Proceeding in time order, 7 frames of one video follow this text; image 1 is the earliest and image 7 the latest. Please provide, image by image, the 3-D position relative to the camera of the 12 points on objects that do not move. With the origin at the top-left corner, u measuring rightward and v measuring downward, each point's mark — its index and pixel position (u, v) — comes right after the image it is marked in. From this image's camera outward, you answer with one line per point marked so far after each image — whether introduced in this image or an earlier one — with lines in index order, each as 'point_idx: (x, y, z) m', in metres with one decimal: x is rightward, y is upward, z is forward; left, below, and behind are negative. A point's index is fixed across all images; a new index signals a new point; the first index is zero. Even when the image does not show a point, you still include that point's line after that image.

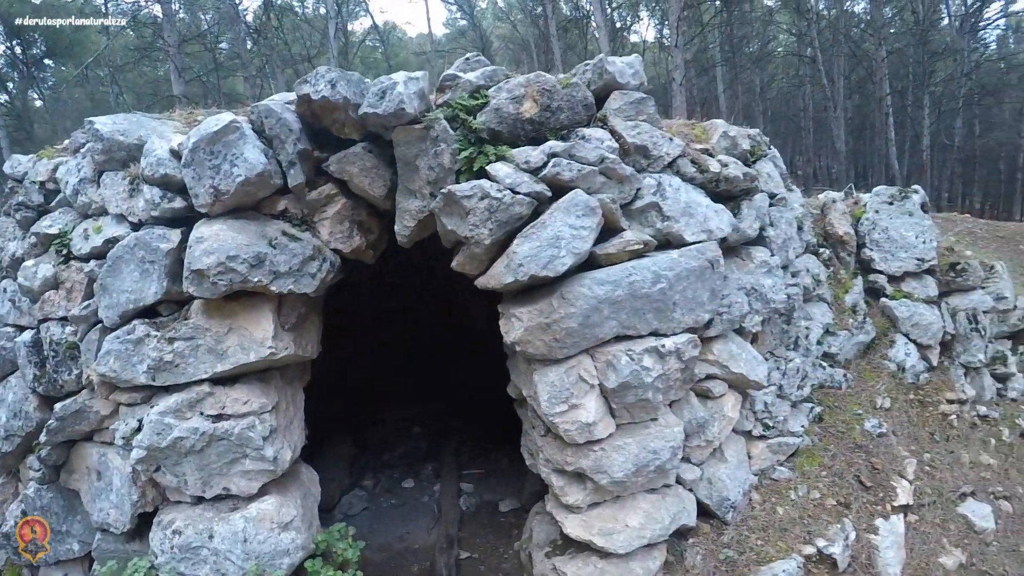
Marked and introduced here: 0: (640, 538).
0: (+0.5, -1.0, +3.5) m
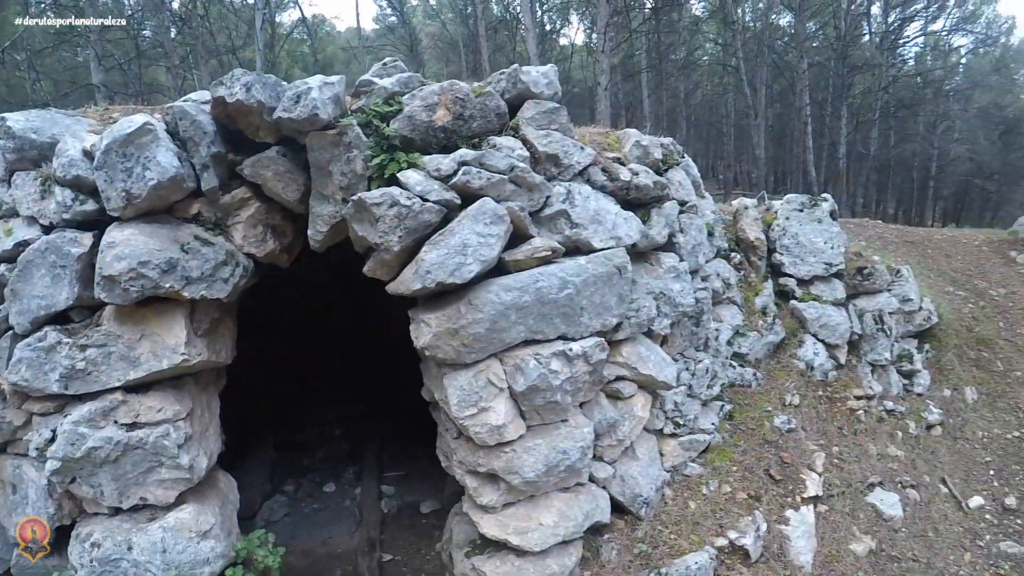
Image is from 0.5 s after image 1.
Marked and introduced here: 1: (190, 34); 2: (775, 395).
0: (+0.2, -1.1, +3.6) m
1: (-5.4, +4.4, +14.3) m
2: (+1.5, -0.6, +4.8) m
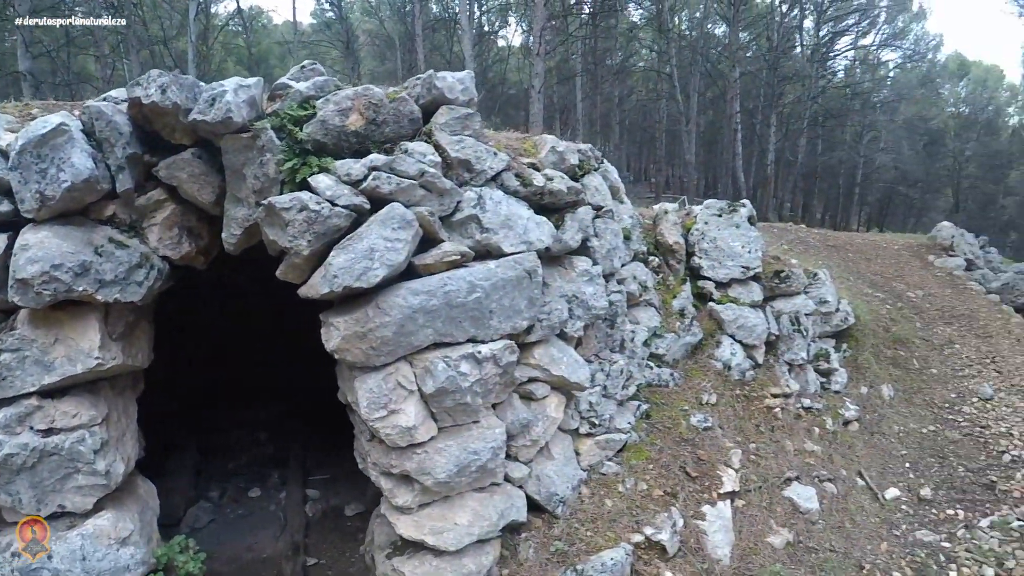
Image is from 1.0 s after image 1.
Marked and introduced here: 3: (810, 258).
0: (-0.2, -1.1, +3.6) m
1: (-6.5, +4.3, +13.9) m
2: (+1.0, -0.6, +4.9) m
3: (+3.3, +0.3, +9.1) m
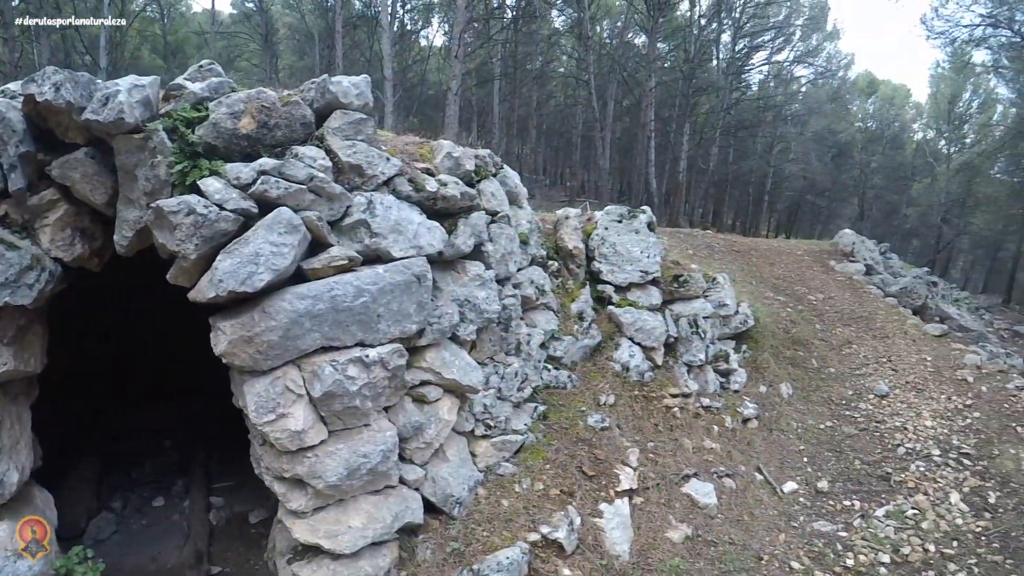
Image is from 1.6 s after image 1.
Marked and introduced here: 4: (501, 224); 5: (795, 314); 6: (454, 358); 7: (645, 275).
0: (-0.6, -1.1, +3.7) m
1: (-7.8, +4.3, +13.4) m
2: (+0.5, -0.6, +5.0) m
3: (+2.3, +0.3, +9.4) m
4: (-0.1, +0.3, +4.6) m
5: (+2.9, -0.3, +8.7) m
6: (-0.3, -0.3, +4.1) m
7: (+0.9, +0.1, +5.6) m
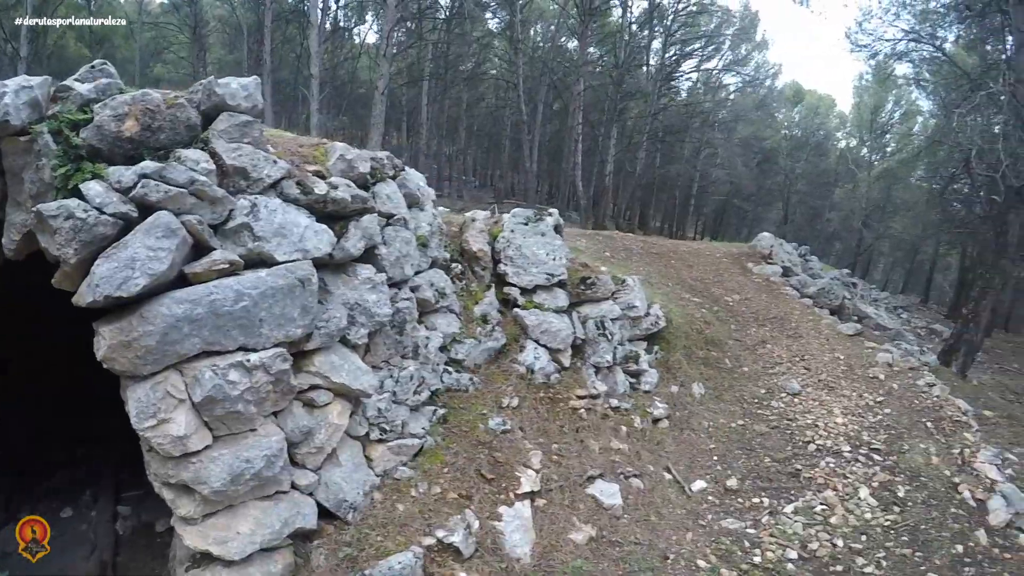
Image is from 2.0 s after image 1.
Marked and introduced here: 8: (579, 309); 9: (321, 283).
0: (-1.1, -1.1, +3.6) m
1: (-9.0, +4.2, +12.8) m
2: (-0.1, -0.7, +5.1) m
3: (+1.4, +0.2, +9.6) m
4: (-0.6, +0.3, +4.6) m
5: (+2.1, -0.3, +8.9) m
6: (-0.8, -0.4, +4.0) m
7: (+0.2, +0.1, +5.7) m
8: (+0.4, -0.2, +6.1) m
9: (-1.0, 0.0, +4.3) m
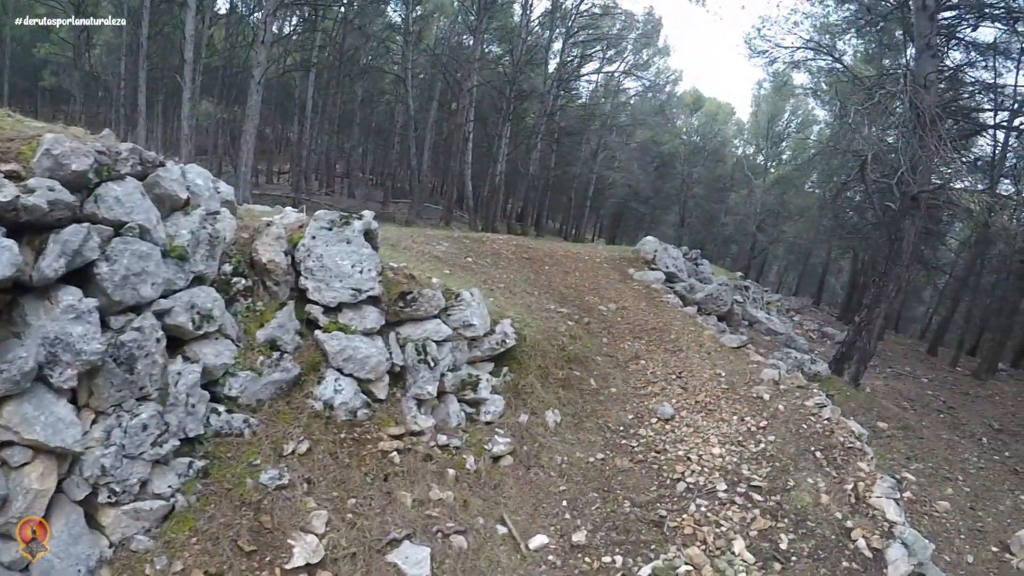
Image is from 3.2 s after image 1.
0: (-2.0, -1.2, +2.5) m
1: (-10.8, +4.2, +10.8) m
2: (-1.1, -0.8, +4.1) m
3: (-0.1, +0.2, +8.7) m
4: (-1.6, +0.2, +3.6) m
5: (+0.6, -0.4, +8.1) m
6: (-1.7, -0.4, +3.0) m
7: (-0.8, 0.0, +4.8) m
8: (-0.7, -0.3, +5.2) m
9: (-1.9, -0.1, +3.2) m
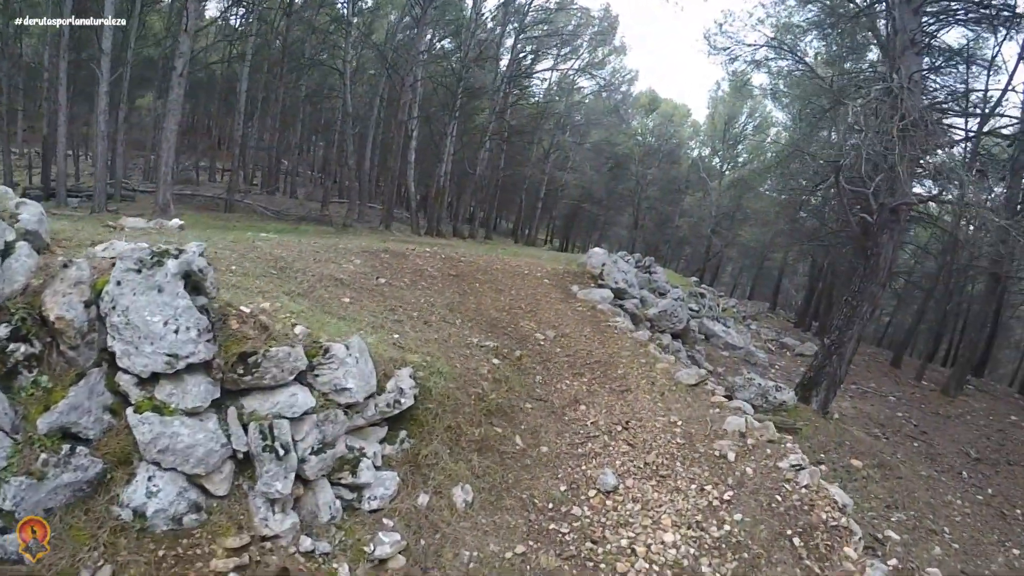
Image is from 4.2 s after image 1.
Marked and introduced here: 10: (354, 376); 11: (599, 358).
0: (-2.4, -1.4, +1.1) m
1: (-11.6, +4.0, +8.9) m
2: (-1.6, -1.0, +2.7) m
3: (-0.8, -0.1, +7.4) m
4: (-2.0, 0.0, +2.2) m
5: (0.0, -0.6, +6.8) m
6: (-2.1, -0.7, +1.6) m
7: (-1.3, -0.3, +3.4) m
8: (-1.2, -0.5, +3.9) m
9: (-2.3, -0.3, +1.8) m
10: (-0.8, -0.4, +4.4) m
11: (+0.8, -0.6, +7.7) m
